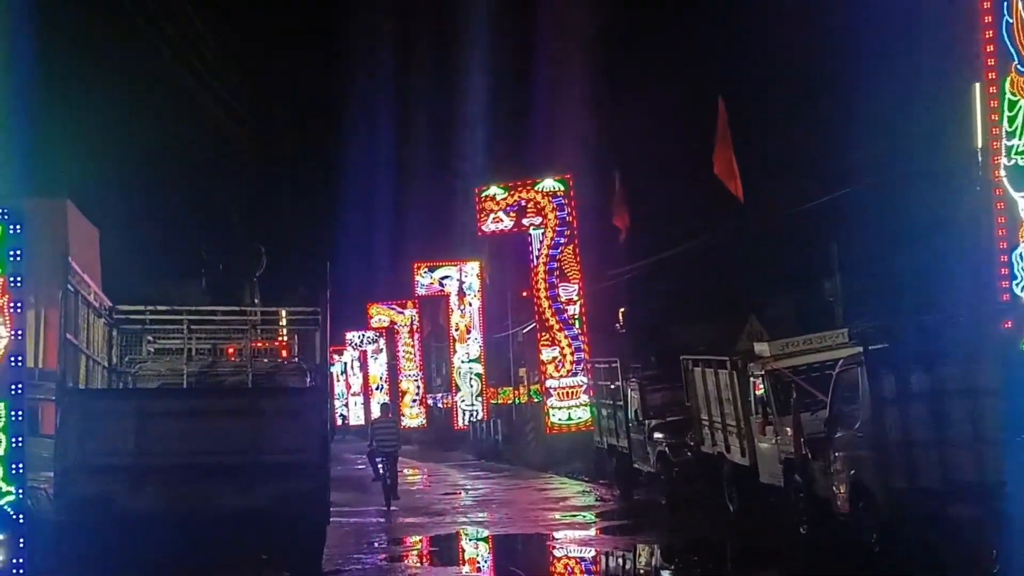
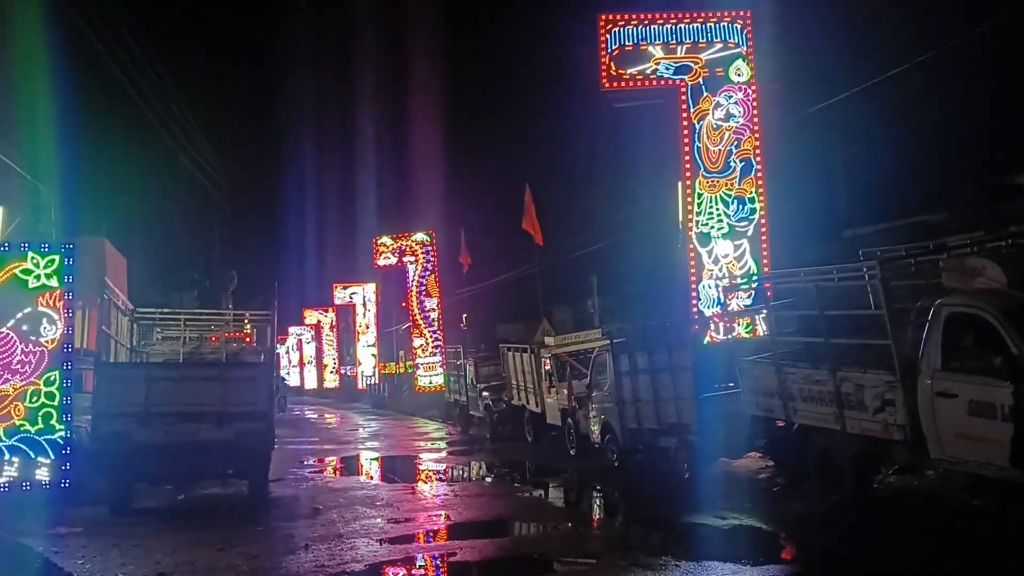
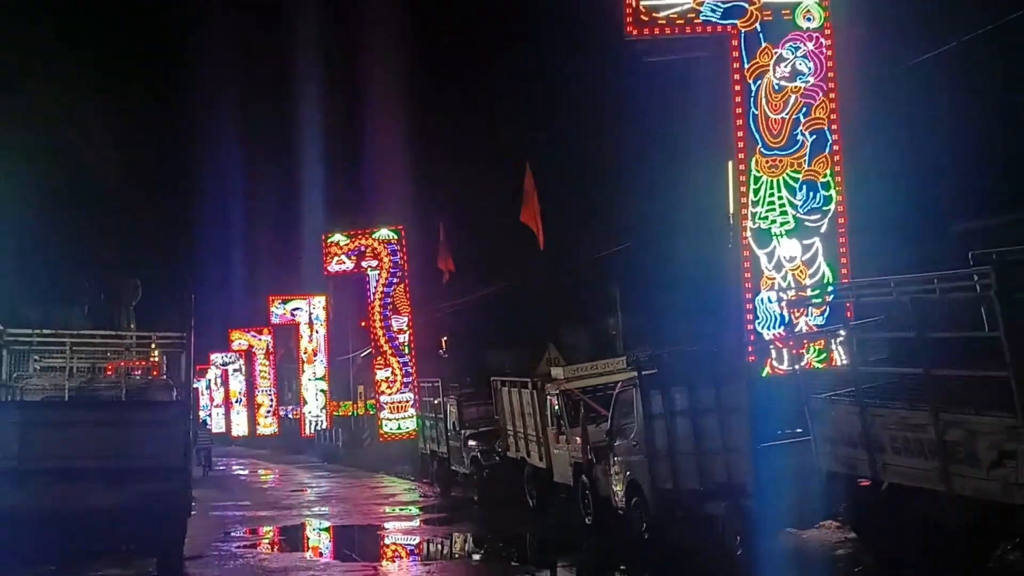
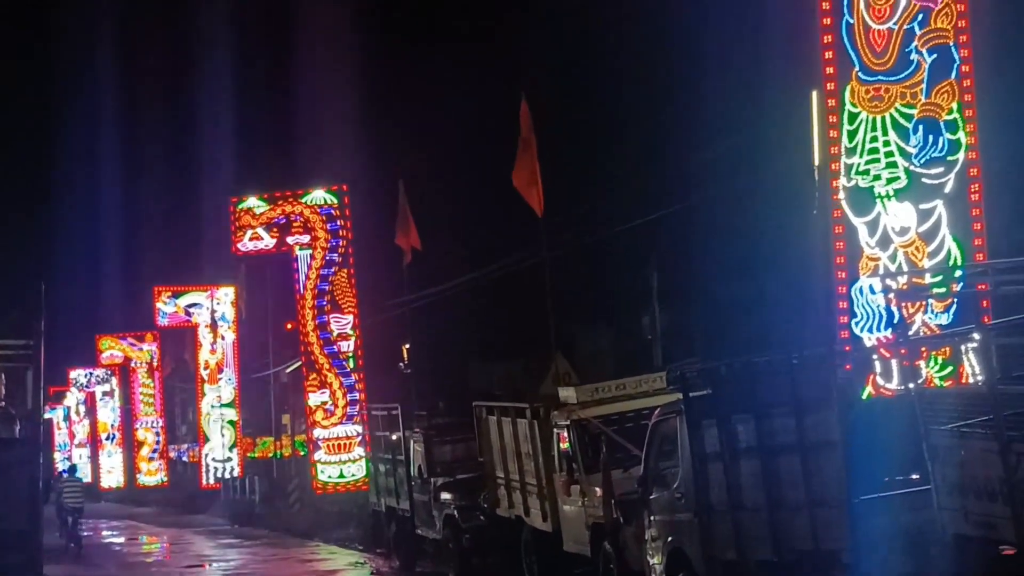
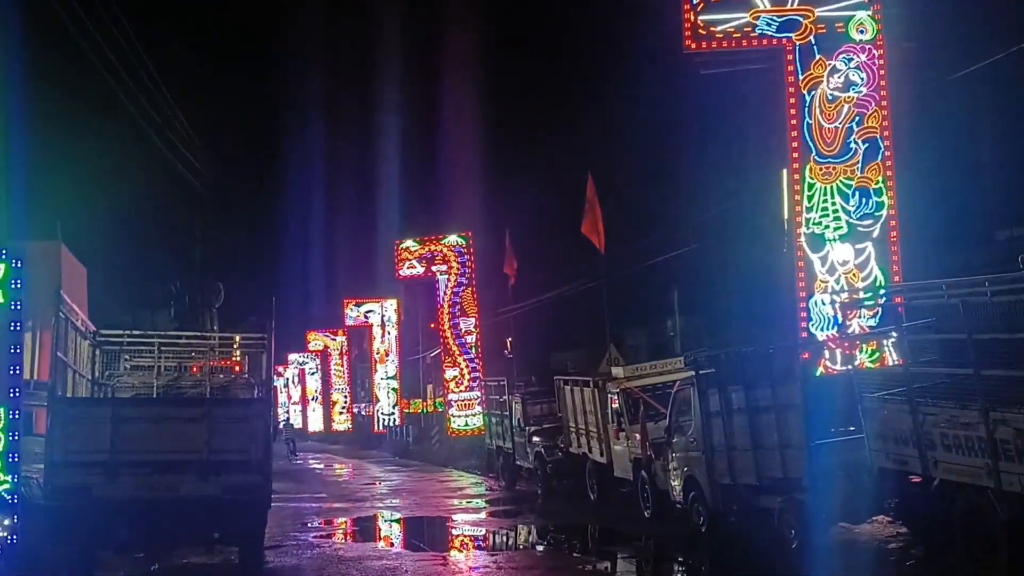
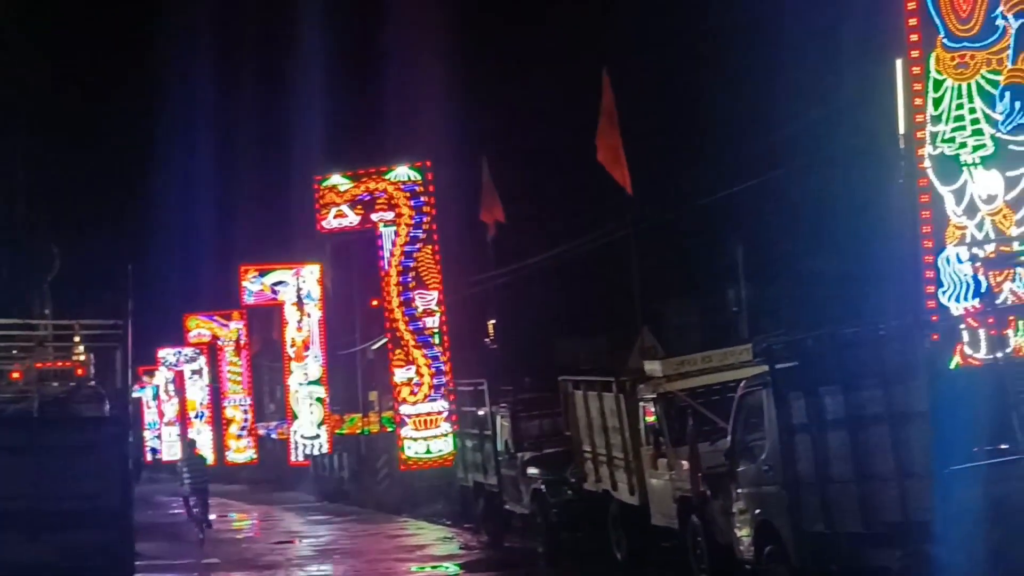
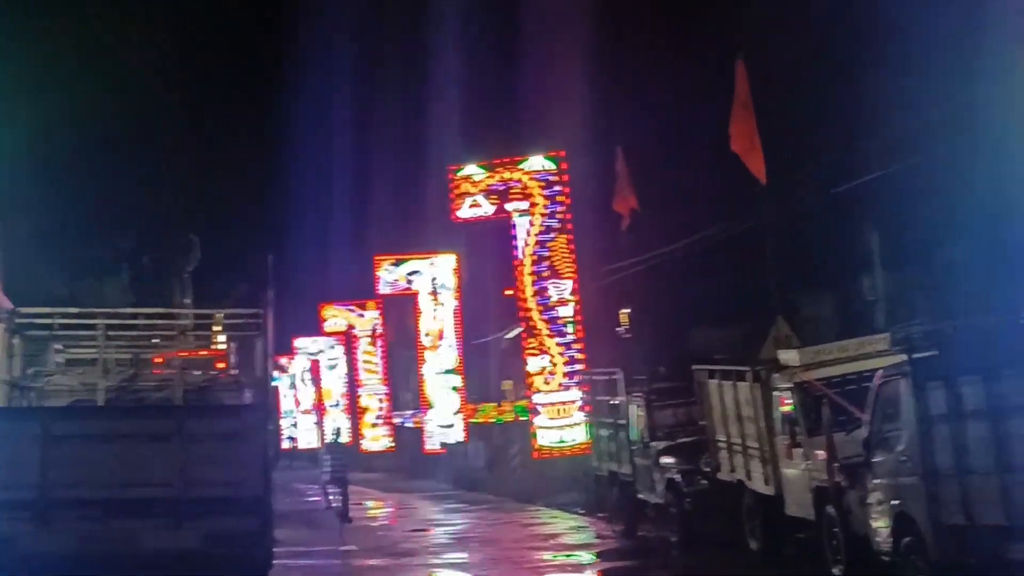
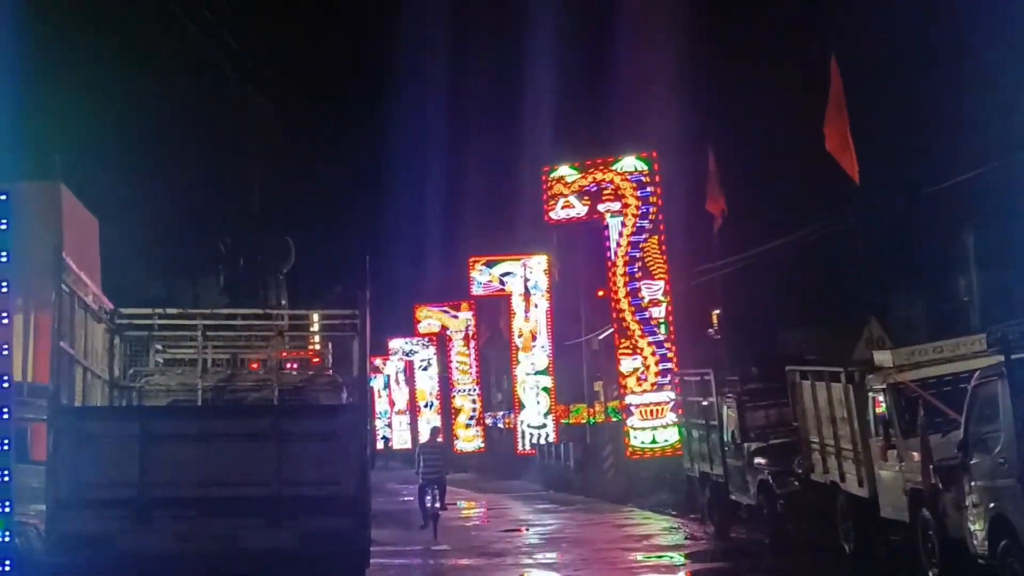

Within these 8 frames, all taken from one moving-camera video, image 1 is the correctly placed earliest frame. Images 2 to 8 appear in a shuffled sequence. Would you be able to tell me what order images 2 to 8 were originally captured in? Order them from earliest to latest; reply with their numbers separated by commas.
8, 7, 6, 4, 3, 2, 5
